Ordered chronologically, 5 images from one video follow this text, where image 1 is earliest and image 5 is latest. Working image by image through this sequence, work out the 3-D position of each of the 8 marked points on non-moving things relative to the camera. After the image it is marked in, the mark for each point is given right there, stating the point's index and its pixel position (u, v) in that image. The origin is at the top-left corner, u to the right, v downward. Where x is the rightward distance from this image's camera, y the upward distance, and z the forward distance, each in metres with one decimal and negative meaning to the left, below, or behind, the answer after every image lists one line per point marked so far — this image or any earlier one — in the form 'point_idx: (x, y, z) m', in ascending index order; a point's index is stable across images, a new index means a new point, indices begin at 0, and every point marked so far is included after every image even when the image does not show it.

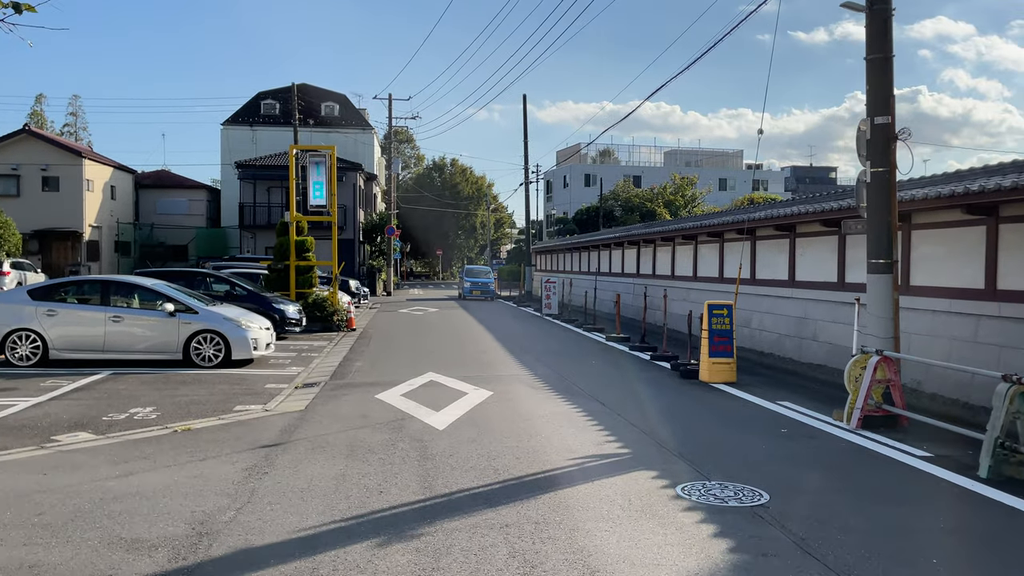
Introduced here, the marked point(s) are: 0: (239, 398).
0: (-3.3, -1.3, +9.7) m
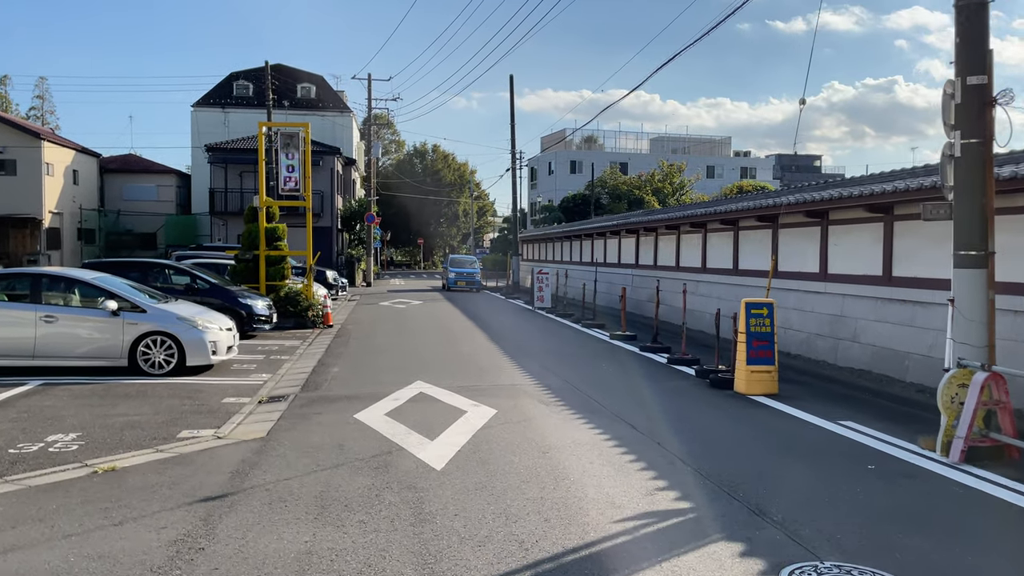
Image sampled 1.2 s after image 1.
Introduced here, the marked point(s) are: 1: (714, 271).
0: (-3.2, -1.3, +8.0) m
1: (+4.1, +0.4, +16.5) m
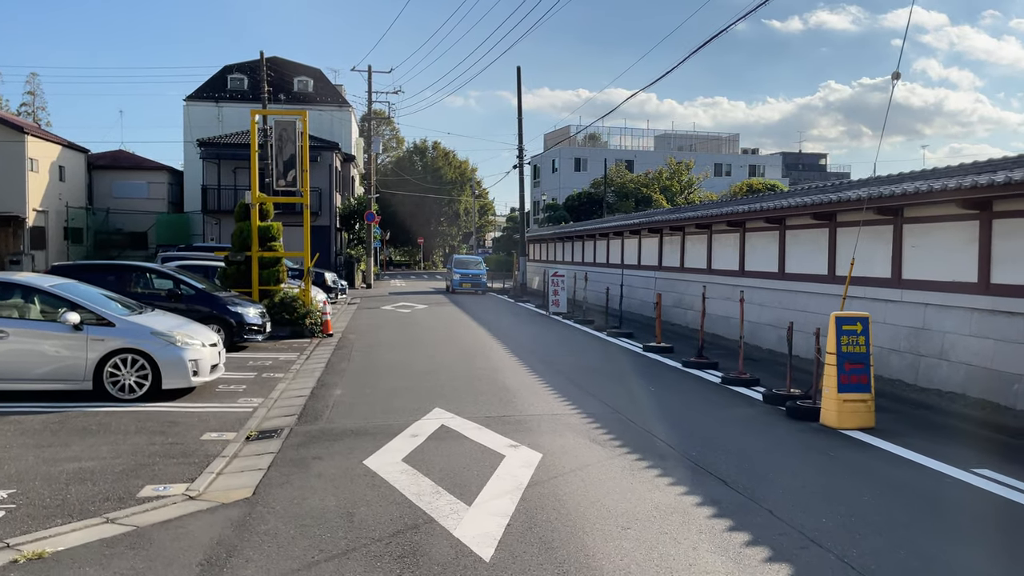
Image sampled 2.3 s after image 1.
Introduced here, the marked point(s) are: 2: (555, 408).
0: (-2.8, -1.4, +6.4) m
1: (+4.5, +0.3, +14.9) m
2: (+0.4, -1.2, +8.4) m
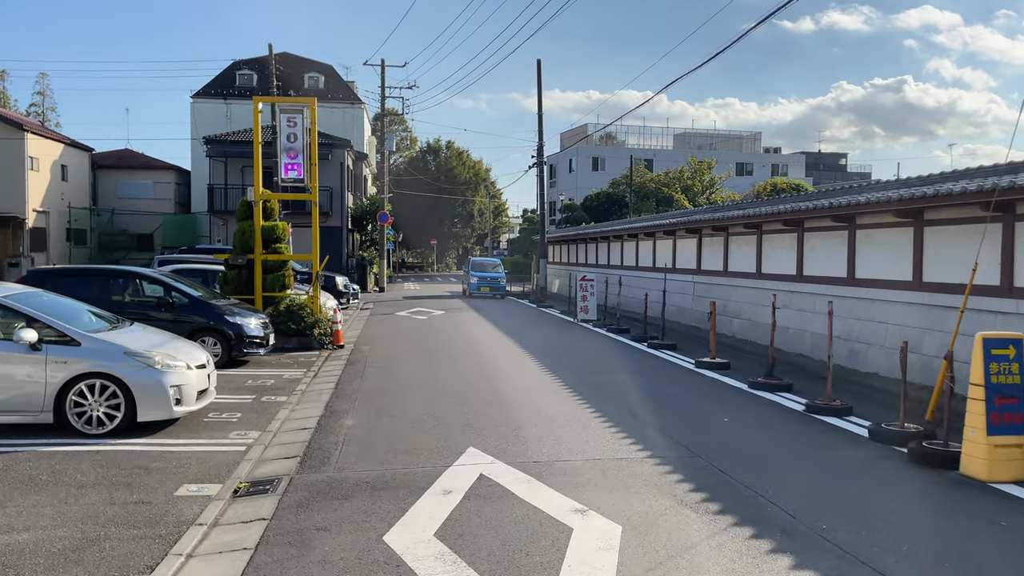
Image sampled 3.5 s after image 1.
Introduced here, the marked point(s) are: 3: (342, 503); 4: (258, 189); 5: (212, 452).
0: (-2.4, -1.5, +4.8) m
1: (+5.0, +0.1, +13.3) m
2: (+0.9, -1.3, +6.8) m
3: (-1.2, -1.5, +5.5) m
4: (-4.5, +1.8, +14.4) m
5: (-2.6, -1.4, +7.0) m
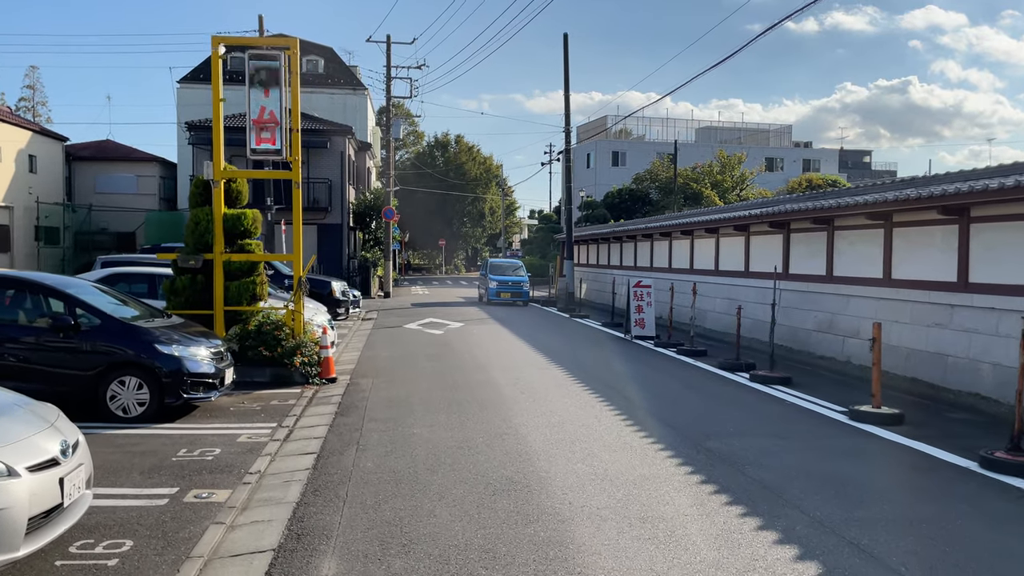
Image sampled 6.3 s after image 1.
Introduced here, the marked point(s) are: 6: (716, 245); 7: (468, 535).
0: (-1.7, -1.6, +1.0) m
1: (+5.7, 0.0, +9.4) m
2: (+1.5, -1.5, +3.0) m
3: (-0.5, -1.6, +1.6) m
4: (-3.8, +1.6, +10.6) m
5: (-1.9, -1.5, +3.1) m
6: (+4.3, +0.9, +17.4) m
7: (-0.2, -1.4, +4.7) m
